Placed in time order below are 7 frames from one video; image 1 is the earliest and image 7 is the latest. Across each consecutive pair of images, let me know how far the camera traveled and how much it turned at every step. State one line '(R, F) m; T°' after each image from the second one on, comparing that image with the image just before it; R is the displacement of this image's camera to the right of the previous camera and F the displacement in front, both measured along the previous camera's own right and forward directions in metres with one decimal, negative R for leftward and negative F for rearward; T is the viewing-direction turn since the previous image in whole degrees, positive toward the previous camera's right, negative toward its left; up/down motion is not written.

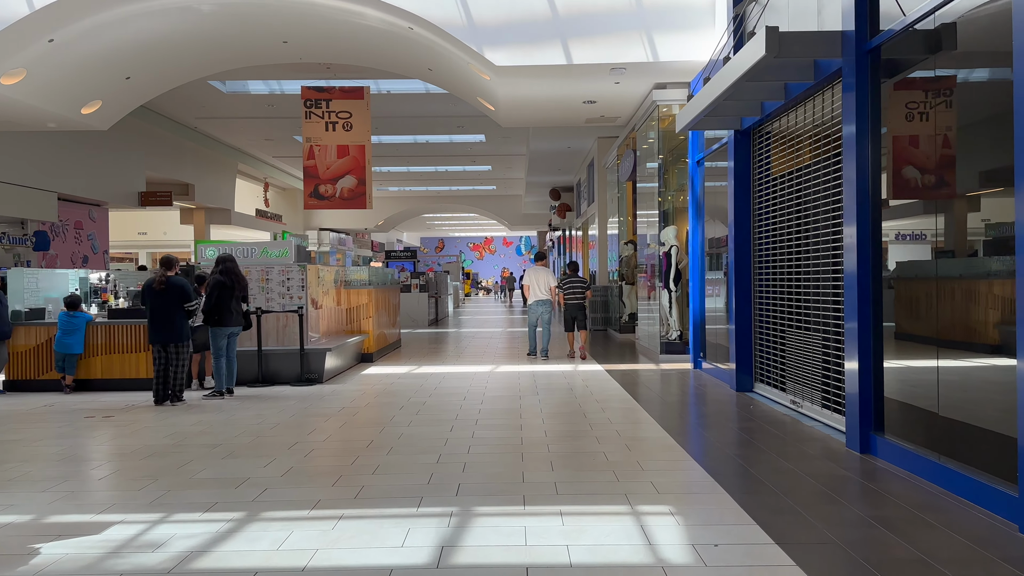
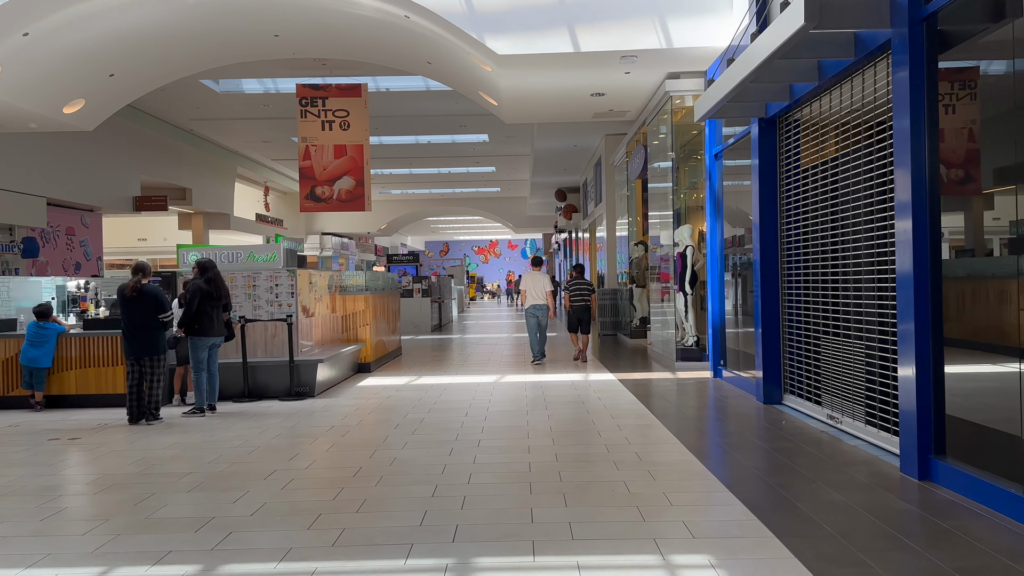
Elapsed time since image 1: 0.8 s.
(0.0, +0.5) m; 0°
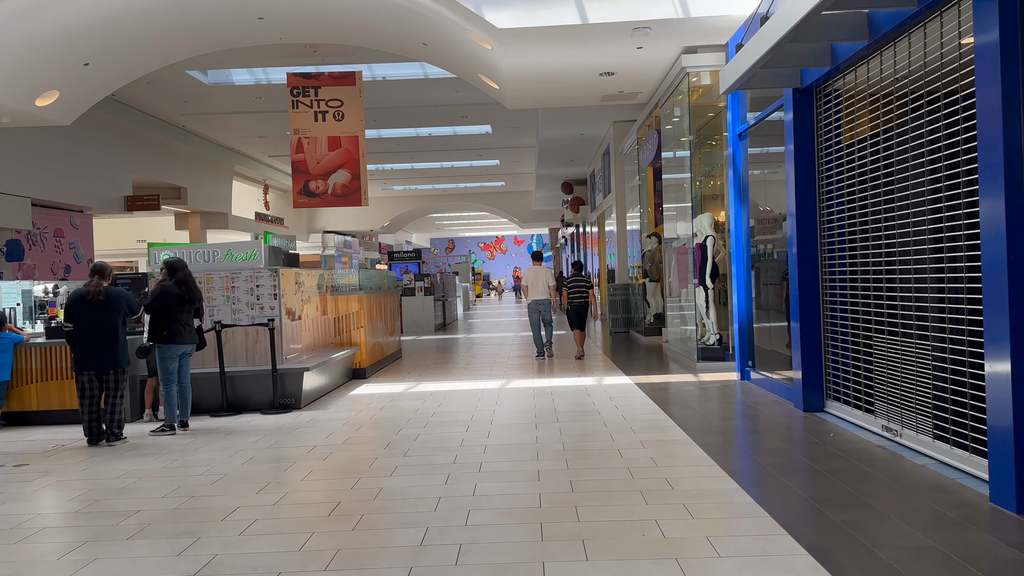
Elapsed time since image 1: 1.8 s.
(0.0, +0.7) m; -1°
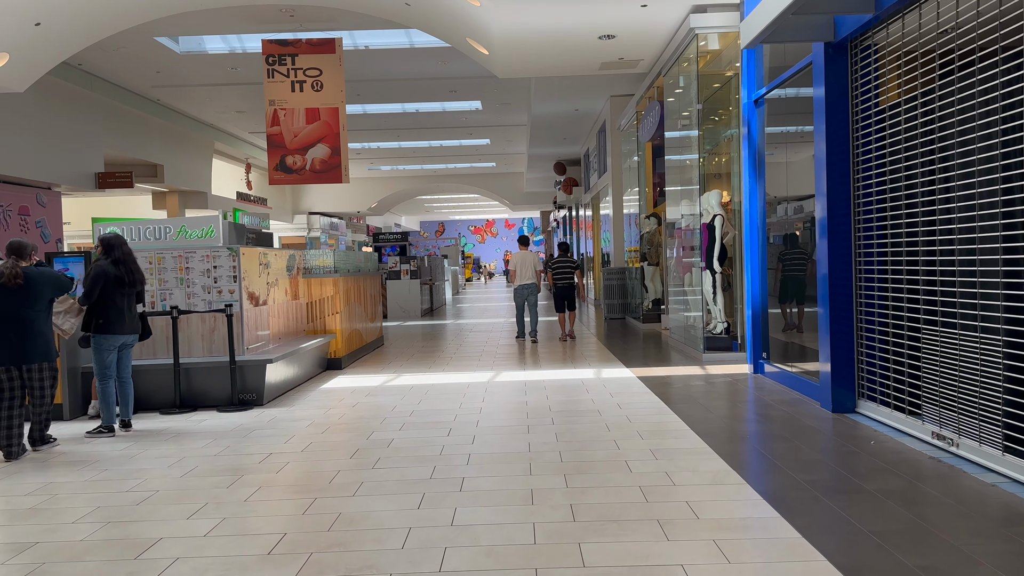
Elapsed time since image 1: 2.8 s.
(0.0, +0.7) m; +1°
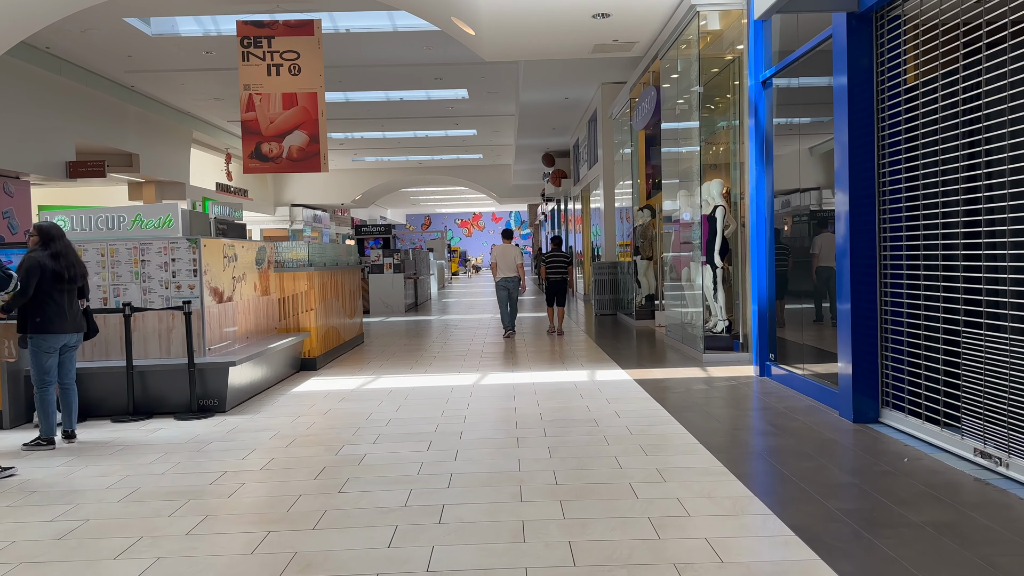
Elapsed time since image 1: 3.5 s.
(0.0, +0.5) m; +1°
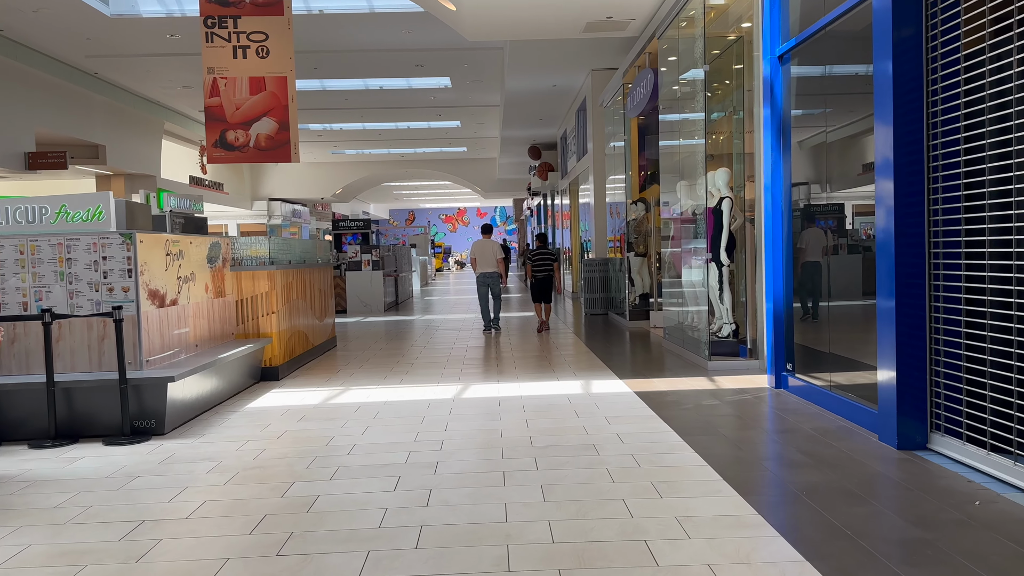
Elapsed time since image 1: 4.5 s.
(0.0, +0.7) m; +1°
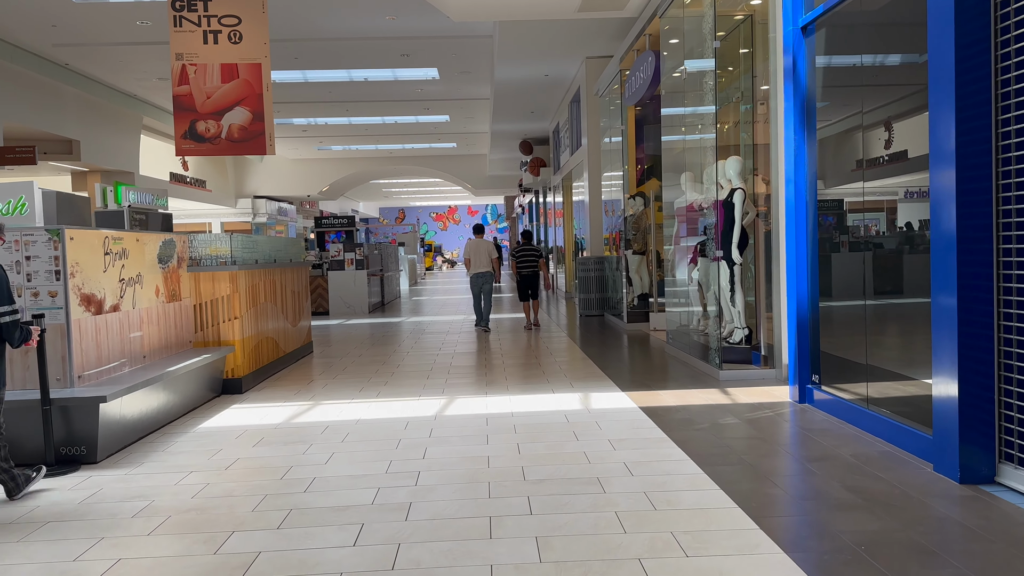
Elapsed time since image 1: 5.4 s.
(0.0, +0.6) m; +1°
